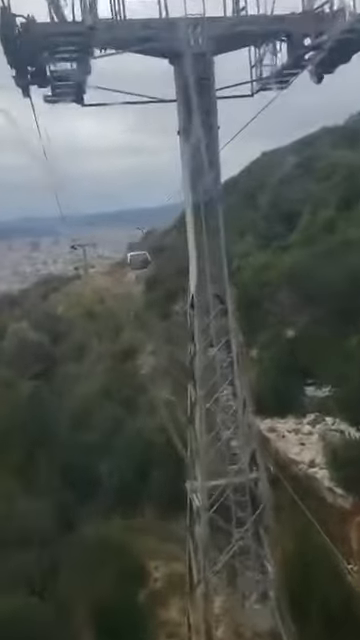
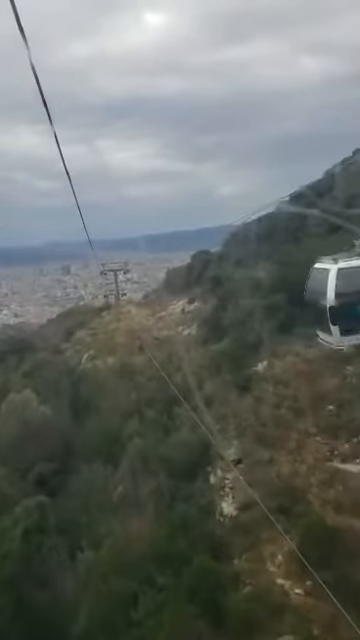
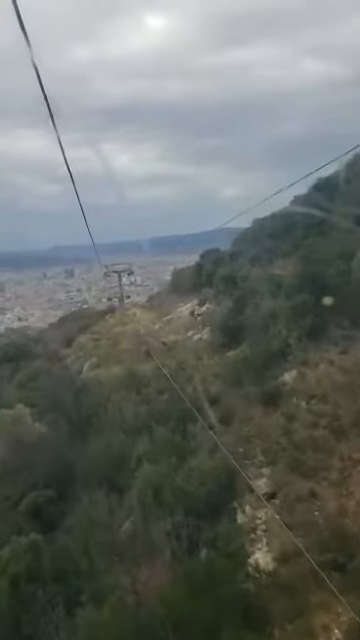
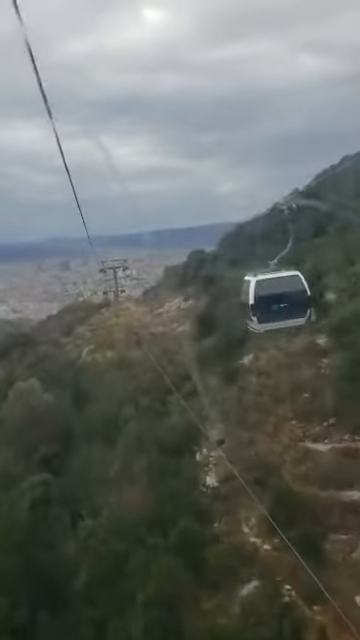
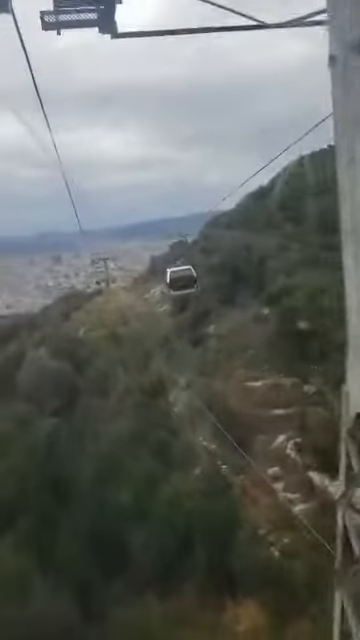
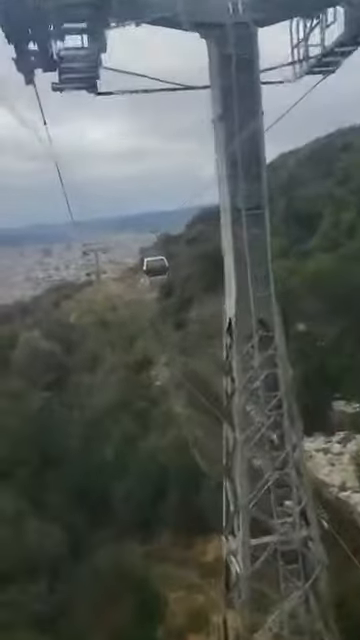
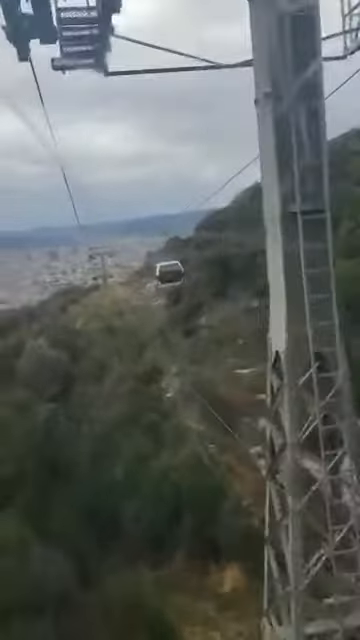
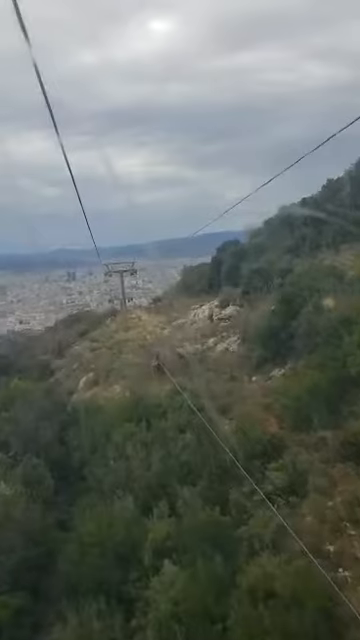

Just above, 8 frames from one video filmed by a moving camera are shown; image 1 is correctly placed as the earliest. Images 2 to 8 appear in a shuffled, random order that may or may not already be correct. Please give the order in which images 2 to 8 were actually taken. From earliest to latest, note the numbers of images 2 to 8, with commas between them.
6, 7, 5, 4, 2, 3, 8
